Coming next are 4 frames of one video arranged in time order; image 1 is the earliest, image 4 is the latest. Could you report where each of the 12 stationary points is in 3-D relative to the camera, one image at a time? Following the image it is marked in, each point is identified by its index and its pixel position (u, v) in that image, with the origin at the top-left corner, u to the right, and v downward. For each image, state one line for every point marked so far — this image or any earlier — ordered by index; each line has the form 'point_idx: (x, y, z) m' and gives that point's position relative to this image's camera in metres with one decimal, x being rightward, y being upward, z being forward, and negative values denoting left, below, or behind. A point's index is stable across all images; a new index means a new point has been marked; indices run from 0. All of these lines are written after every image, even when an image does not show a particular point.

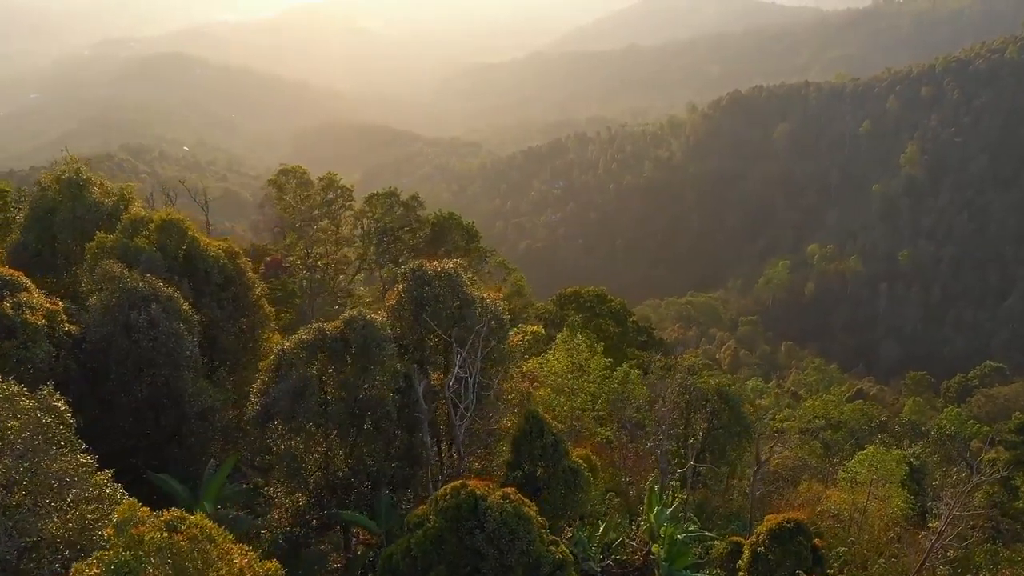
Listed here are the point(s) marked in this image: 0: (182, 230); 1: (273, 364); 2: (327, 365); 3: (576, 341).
0: (-5.3, +0.9, +10.6) m
1: (-3.2, -1.0, +8.8) m
2: (-2.4, -1.0, +8.8) m
3: (+1.8, -1.5, +18.3) m
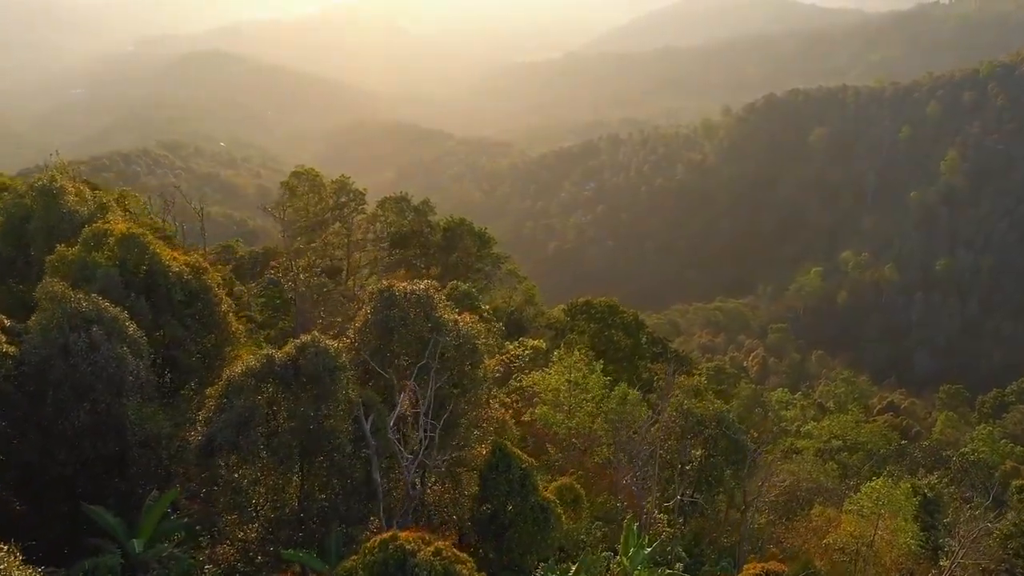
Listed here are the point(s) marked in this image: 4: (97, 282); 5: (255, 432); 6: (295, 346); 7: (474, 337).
0: (-5.7, +0.7, +10.3) m
1: (-3.7, -1.3, +8.4) m
2: (-3.0, -1.3, +8.4) m
3: (+1.6, -1.9, +17.7) m
4: (-5.9, +0.1, +9.5) m
5: (-3.1, -1.8, +8.1) m
6: (-2.8, -0.8, +8.6) m
7: (-0.6, -0.7, +10.1) m
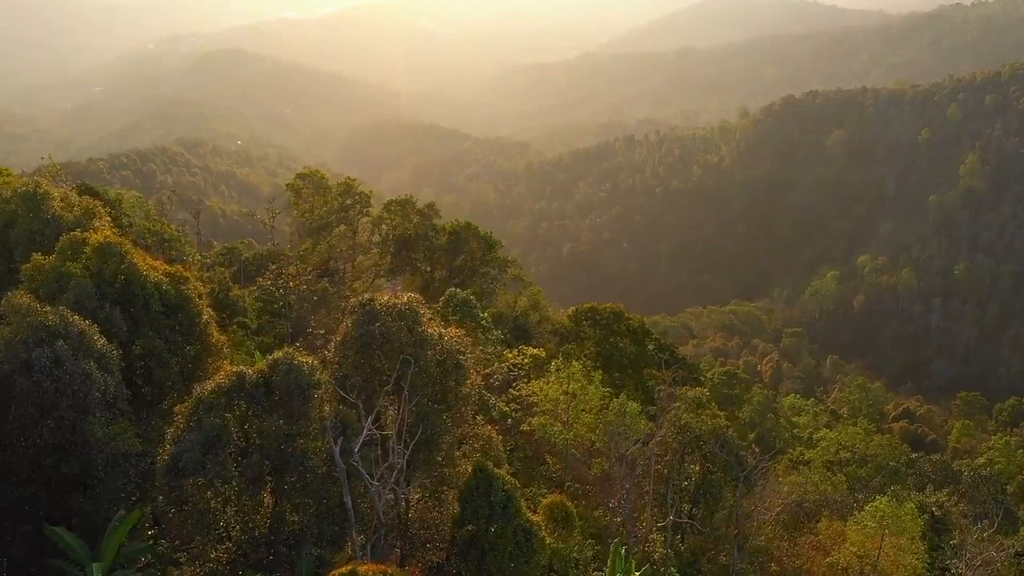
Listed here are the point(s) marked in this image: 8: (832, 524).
0: (-5.9, +0.5, +10.0) m
1: (-4.0, -1.5, +8.2) m
2: (-3.2, -1.5, +8.1) m
3: (+1.5, -2.1, +17.3) m
4: (-6.1, -0.1, +9.3) m
5: (-3.4, -1.9, +7.9) m
6: (-3.0, -0.9, +8.3) m
7: (-0.8, -1.0, +9.8) m
8: (+8.8, -6.6, +18.6) m
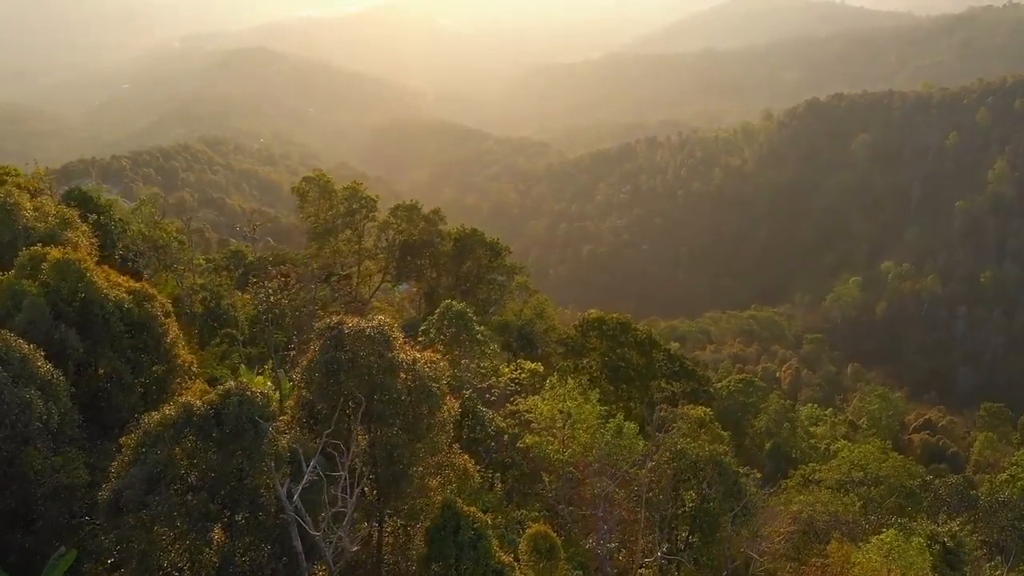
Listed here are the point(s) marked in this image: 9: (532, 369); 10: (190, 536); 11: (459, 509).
0: (-6.2, +0.3, +9.7) m
1: (-4.4, -1.8, +7.8) m
2: (-3.6, -1.8, +7.7) m
3: (+1.3, -2.5, +16.8) m
4: (-6.5, -0.3, +8.9) m
5: (-3.8, -2.2, +7.4) m
6: (-3.4, -1.2, +7.9) m
7: (-1.2, -1.3, +9.2) m
8: (+8.6, -7.2, +17.8) m
9: (+0.5, -2.4, +19.0) m
10: (-3.6, -2.8, +7.6) m
11: (-0.7, -3.0, +9.0) m
